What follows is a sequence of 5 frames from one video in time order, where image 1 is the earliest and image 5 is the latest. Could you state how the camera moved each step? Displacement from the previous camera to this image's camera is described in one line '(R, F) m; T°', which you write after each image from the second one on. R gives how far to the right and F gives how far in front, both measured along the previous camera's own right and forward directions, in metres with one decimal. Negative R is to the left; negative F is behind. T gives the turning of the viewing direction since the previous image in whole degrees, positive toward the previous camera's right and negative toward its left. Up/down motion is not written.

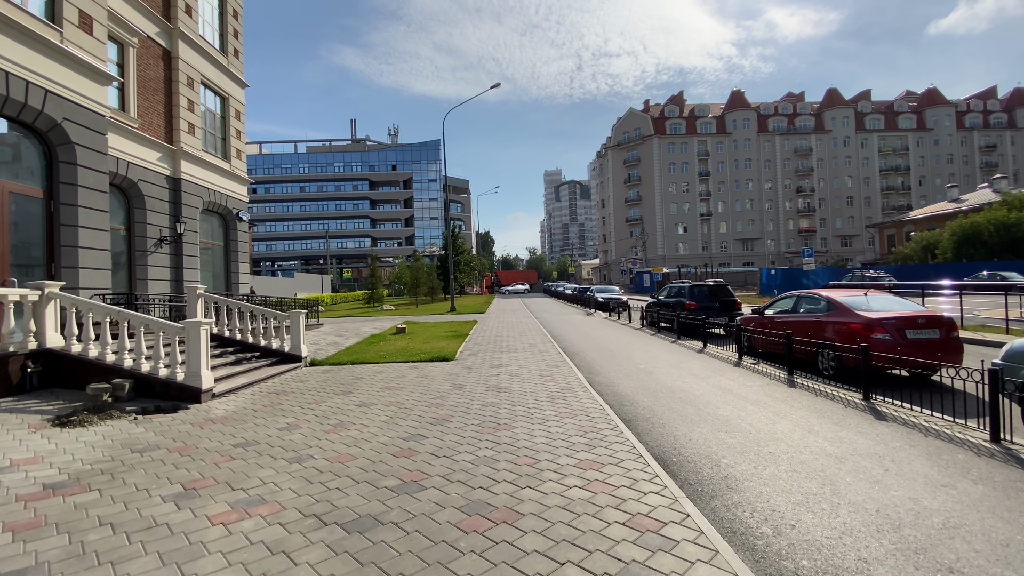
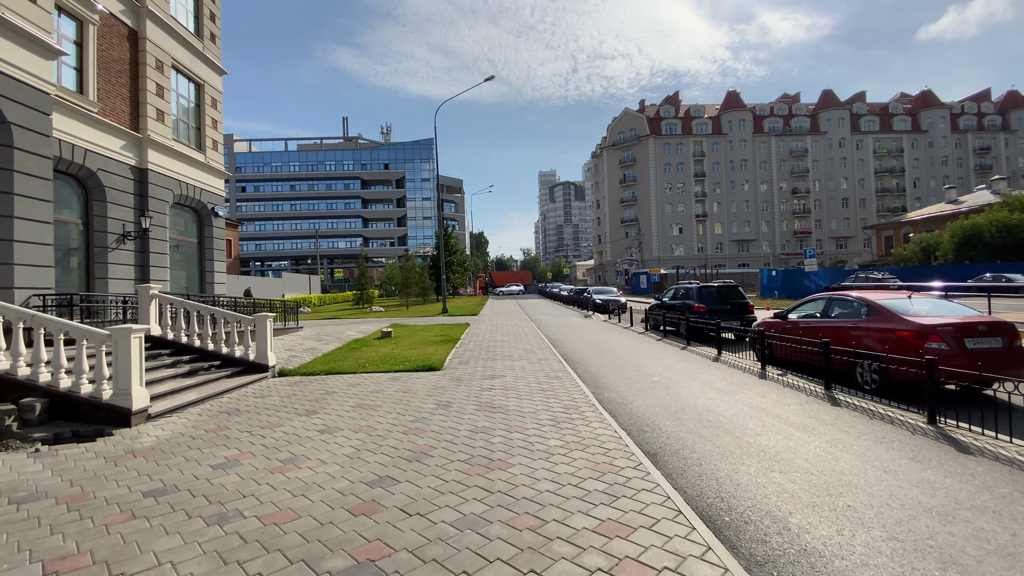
(0.0, +1.2) m; +1°
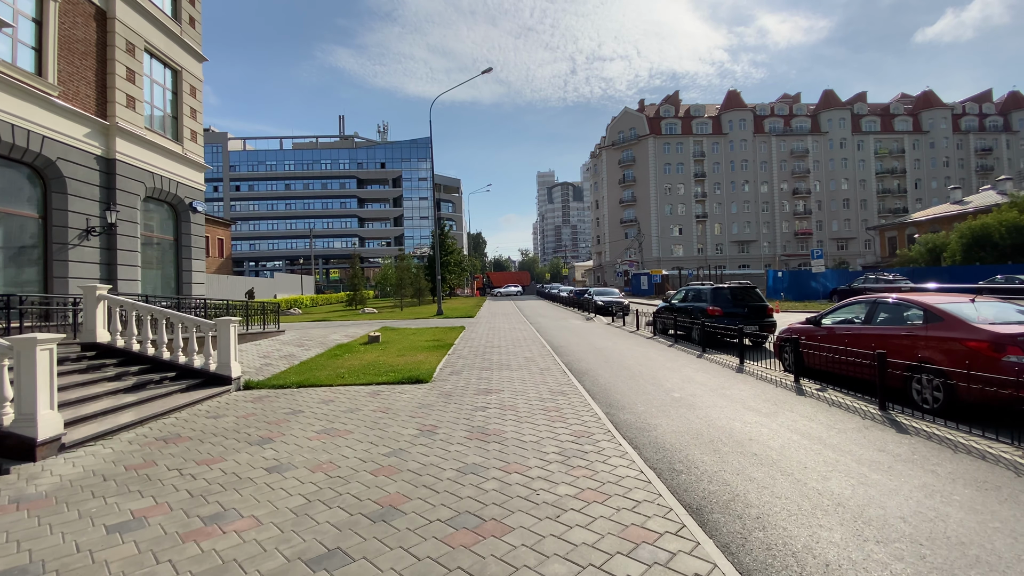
(0.0, +1.1) m; 0°
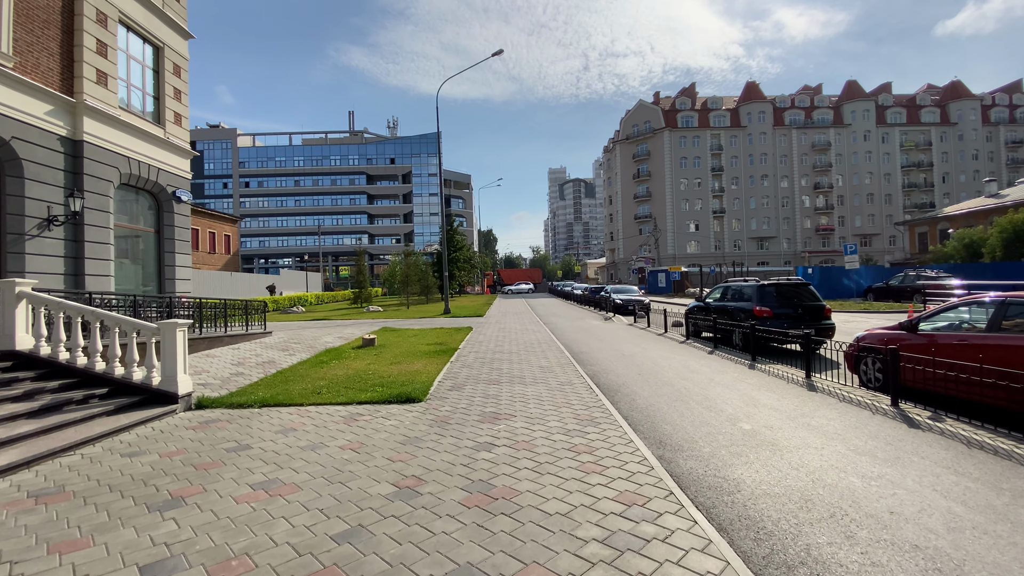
(0.0, +1.7) m; -1°
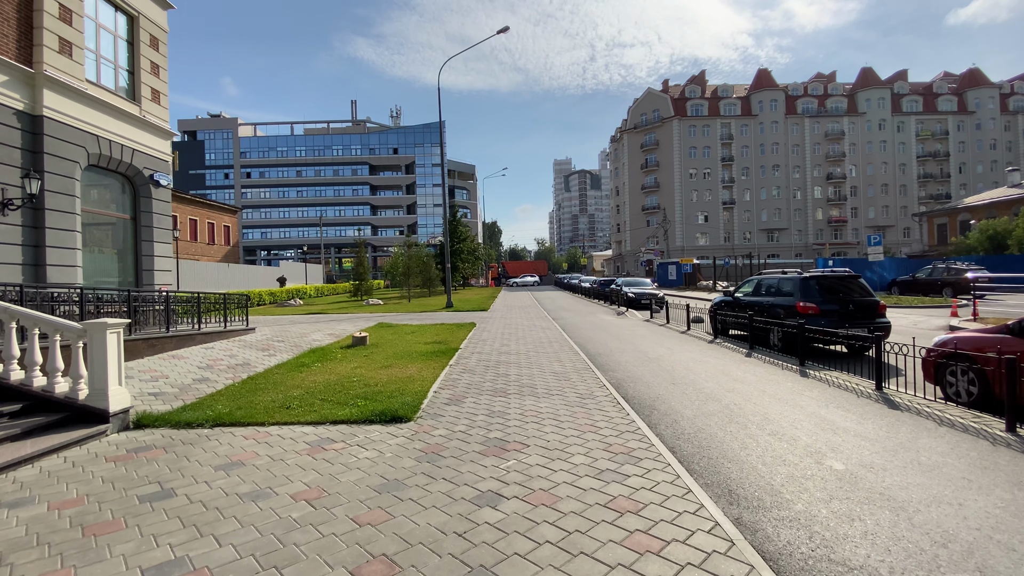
(-0.1, +1.3) m; -1°
